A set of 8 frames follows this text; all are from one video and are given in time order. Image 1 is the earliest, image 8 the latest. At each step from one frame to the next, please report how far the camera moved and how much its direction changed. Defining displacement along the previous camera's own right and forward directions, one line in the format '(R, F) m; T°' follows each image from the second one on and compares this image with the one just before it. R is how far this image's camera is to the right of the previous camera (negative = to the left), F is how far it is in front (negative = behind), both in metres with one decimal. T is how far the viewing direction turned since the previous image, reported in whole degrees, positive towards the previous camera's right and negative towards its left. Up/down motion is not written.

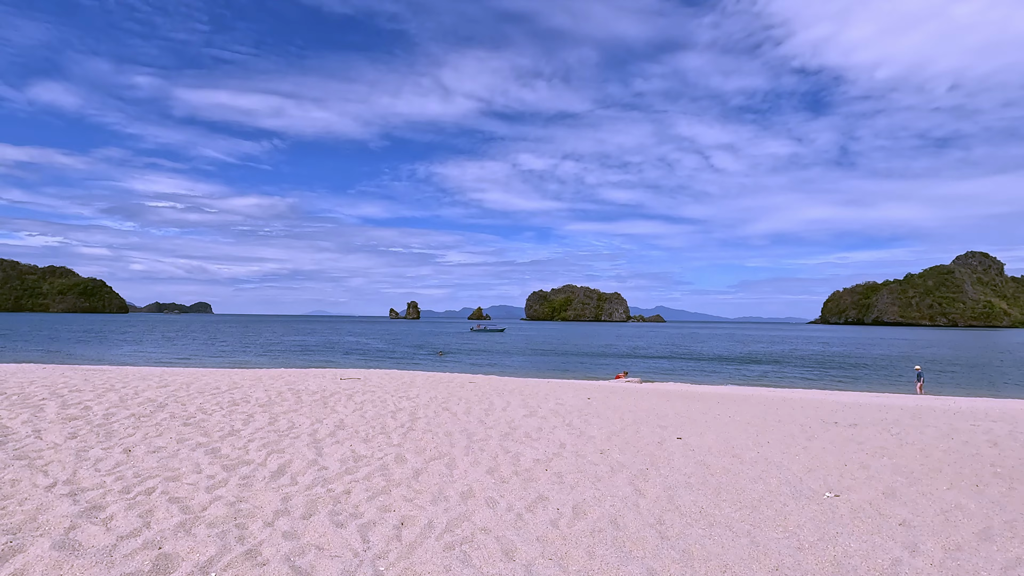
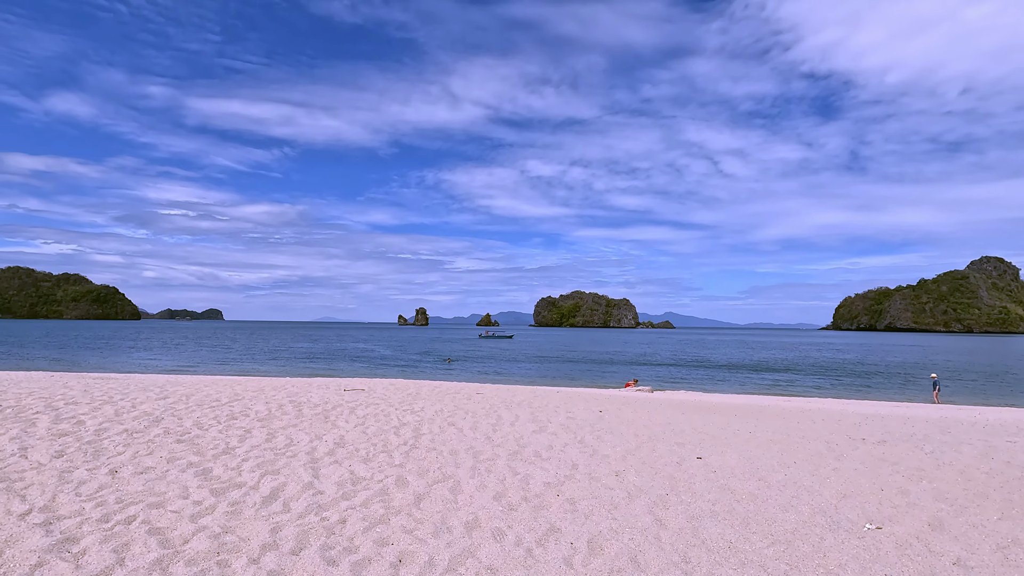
(0.0, +0.4) m; -1°
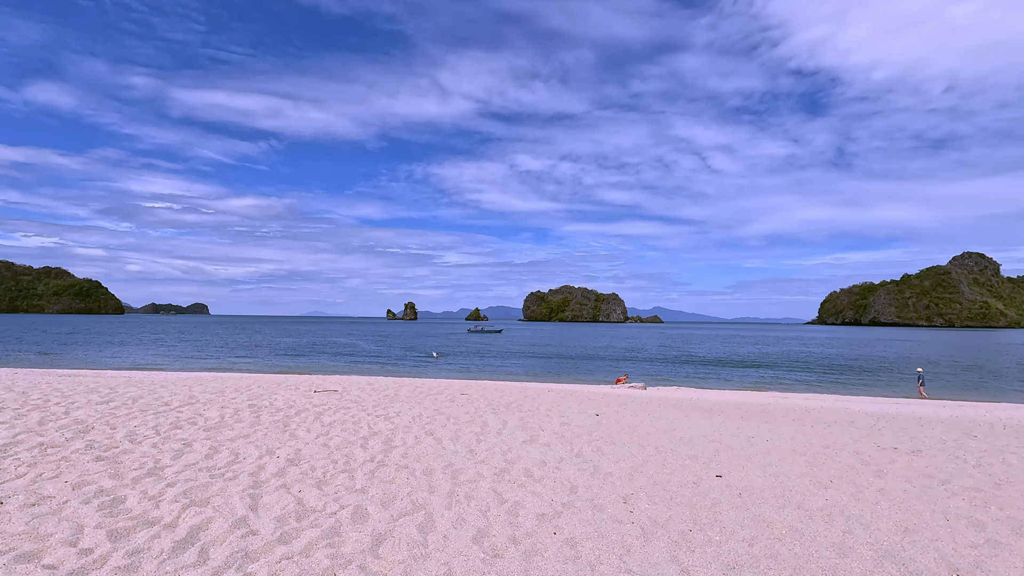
(0.0, +1.2) m; +1°
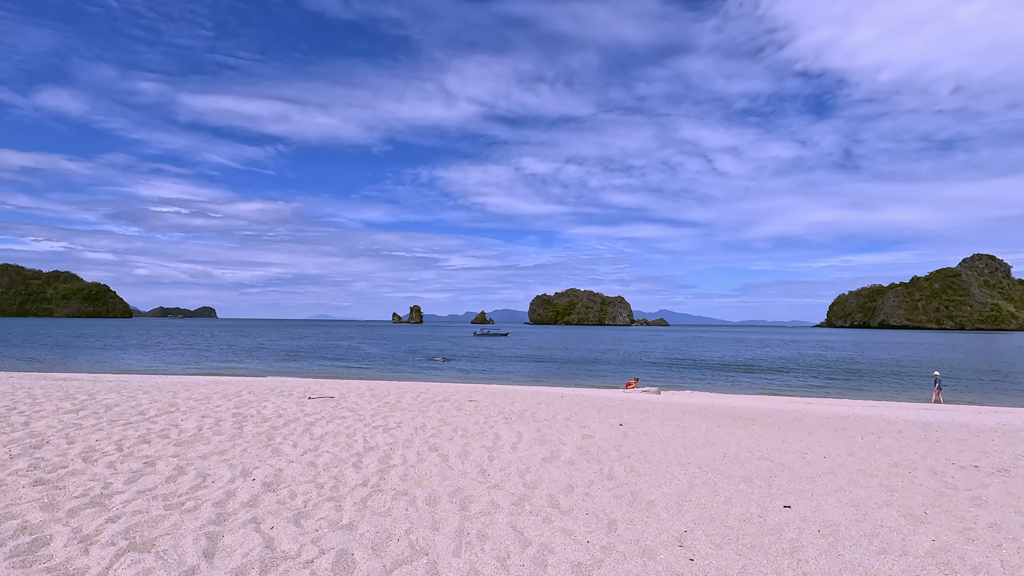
(-0.2, +1.1) m; -1°
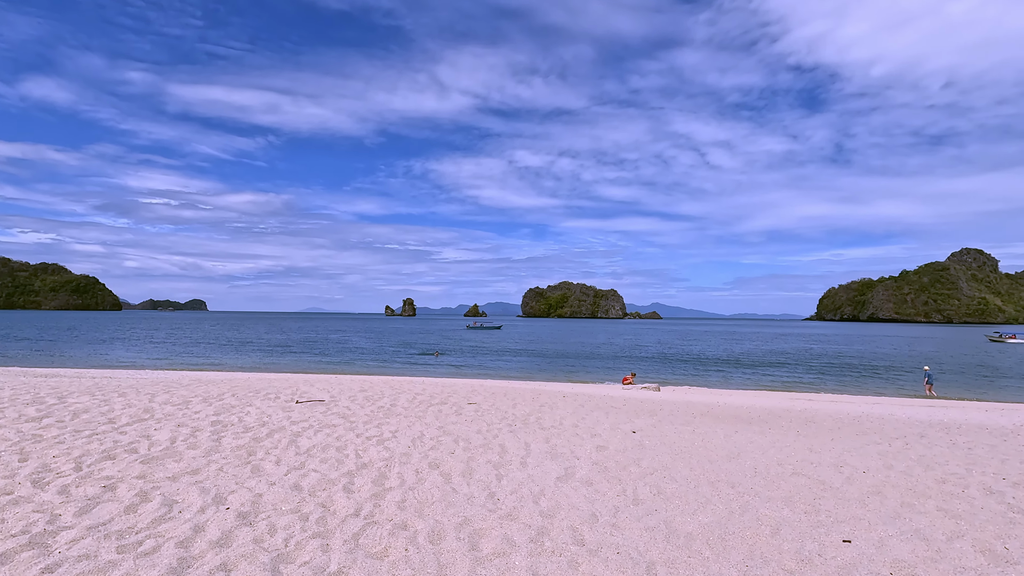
(-0.2, +0.8) m; +1°
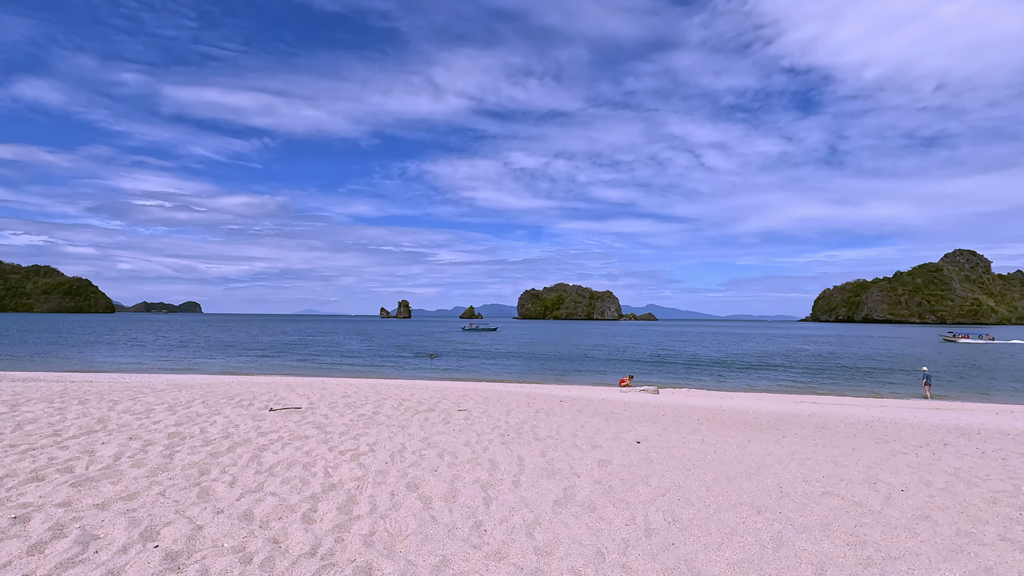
(+0.1, +0.8) m; 0°
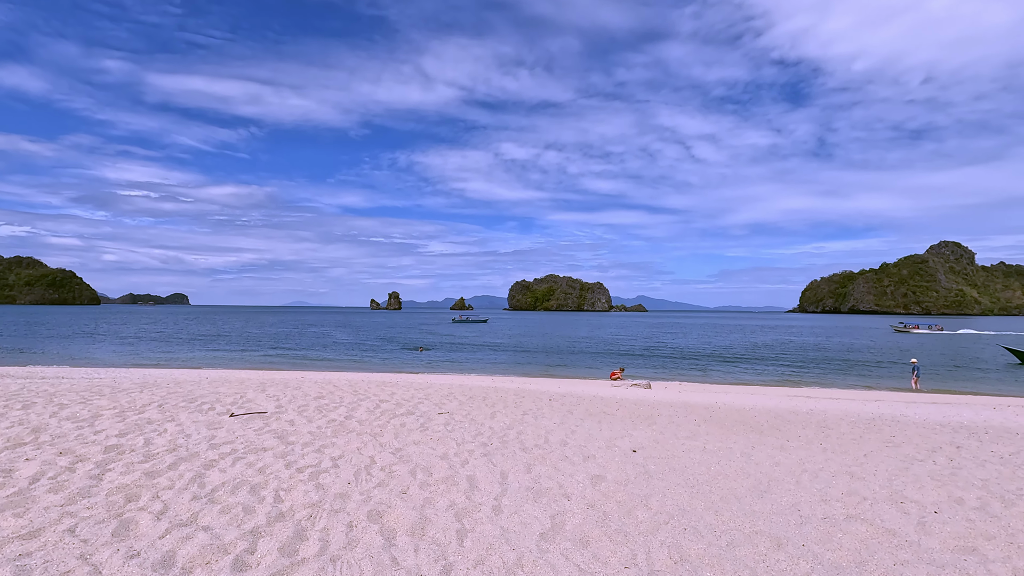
(+0.1, +0.8) m; +1°
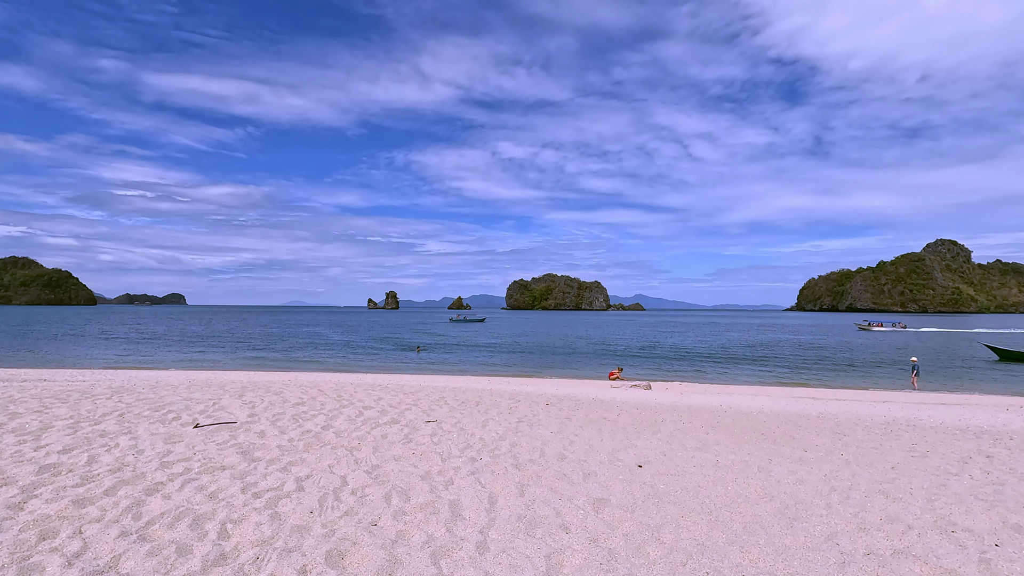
(+0.1, +0.8) m; 0°
